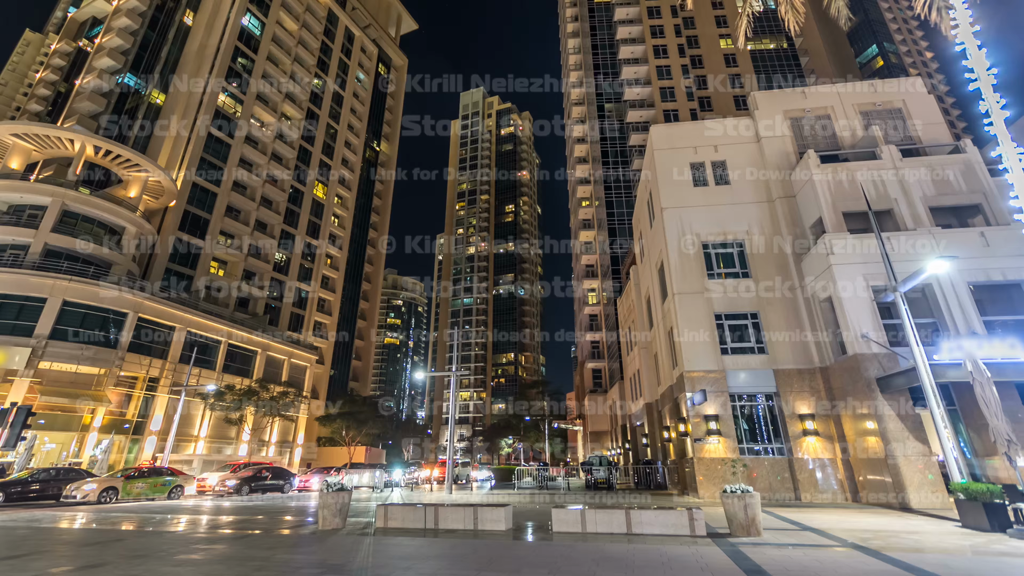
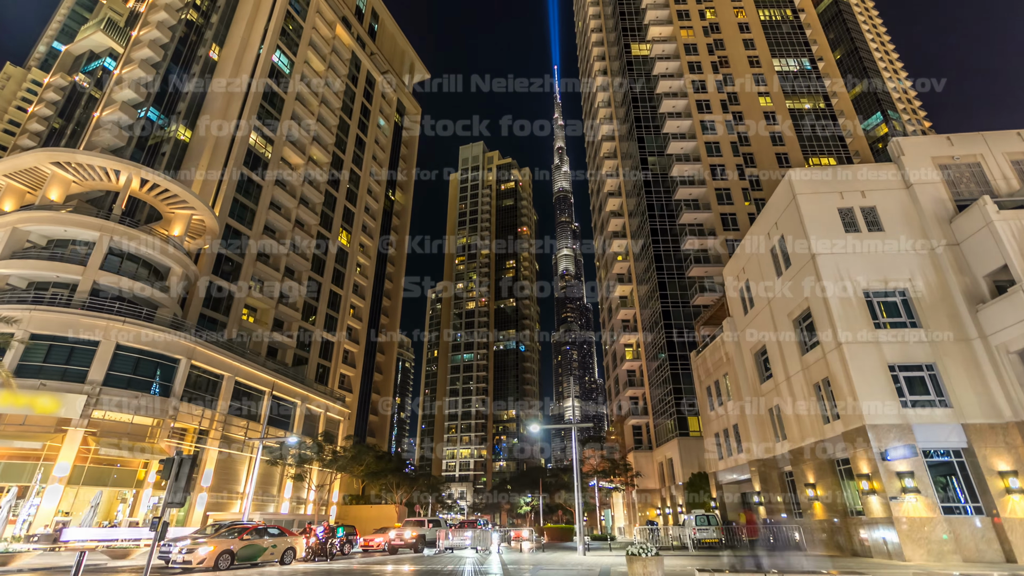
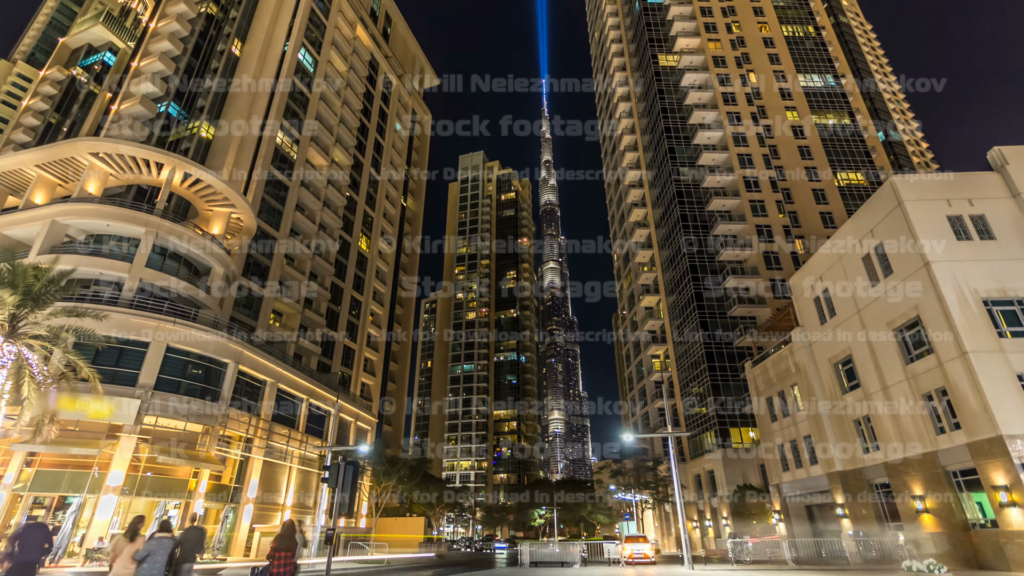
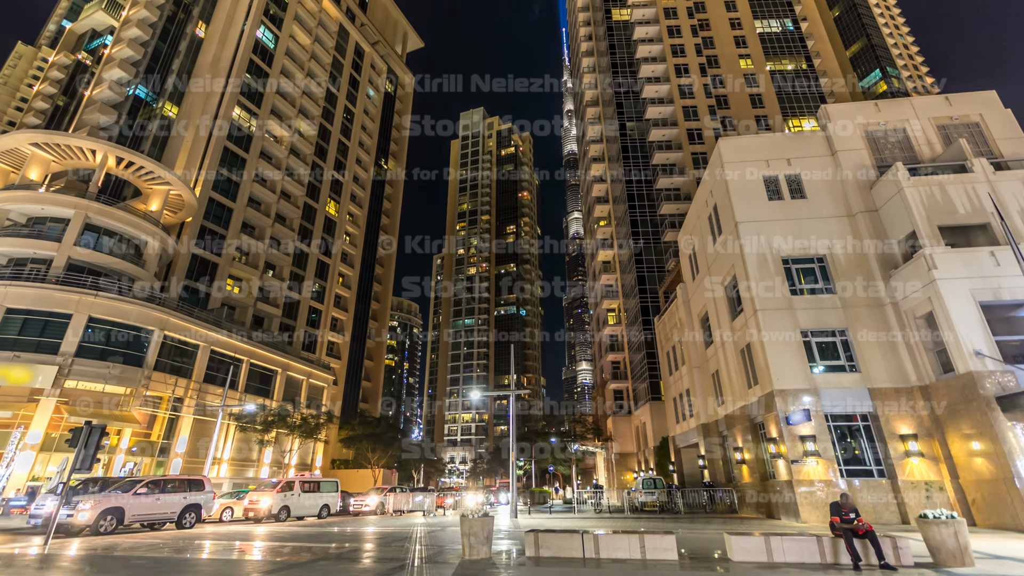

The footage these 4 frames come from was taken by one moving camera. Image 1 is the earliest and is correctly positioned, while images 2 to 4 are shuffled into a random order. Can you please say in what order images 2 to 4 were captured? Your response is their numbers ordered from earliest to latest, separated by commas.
4, 2, 3
